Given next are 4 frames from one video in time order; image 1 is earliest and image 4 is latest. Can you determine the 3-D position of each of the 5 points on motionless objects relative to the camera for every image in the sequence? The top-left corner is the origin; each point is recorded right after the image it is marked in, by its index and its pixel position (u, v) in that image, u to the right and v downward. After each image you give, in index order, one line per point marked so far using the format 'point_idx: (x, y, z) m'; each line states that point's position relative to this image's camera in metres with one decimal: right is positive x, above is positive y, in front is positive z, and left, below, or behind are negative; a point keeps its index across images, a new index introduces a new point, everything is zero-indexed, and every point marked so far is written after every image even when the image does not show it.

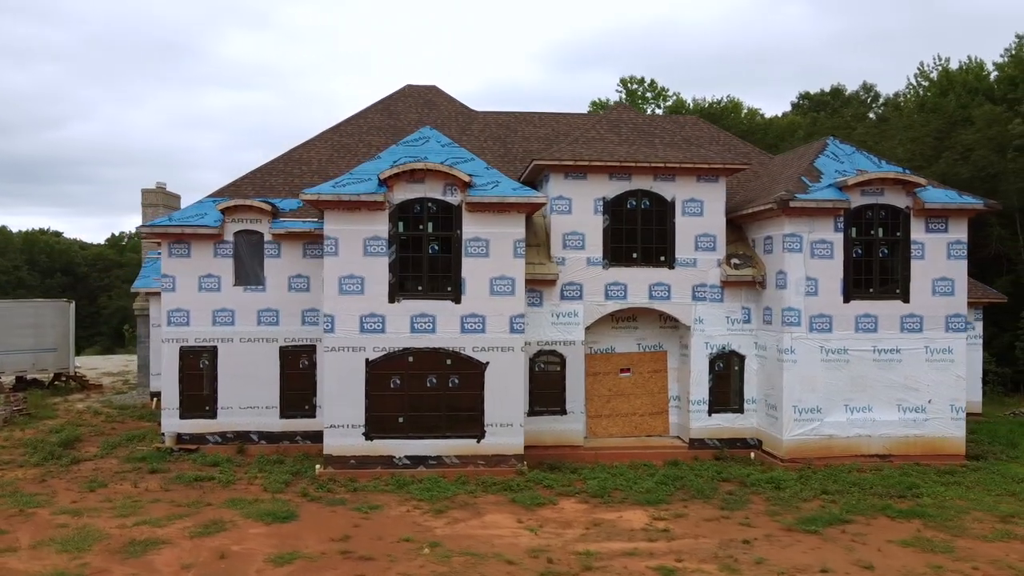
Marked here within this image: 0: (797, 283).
0: (+6.0, +0.1, +16.1) m
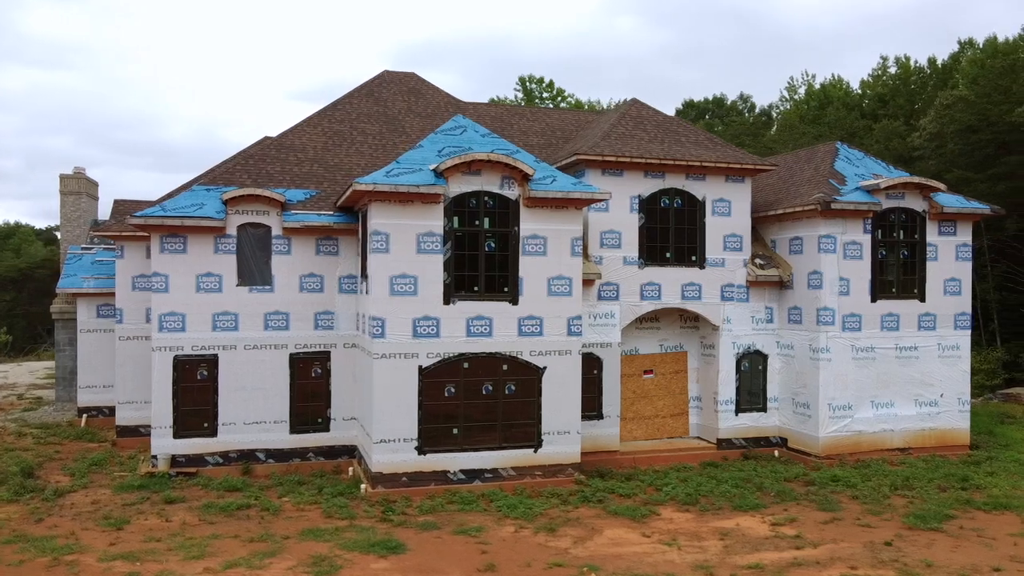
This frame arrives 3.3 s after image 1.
0: (+6.9, +0.1, +16.4) m
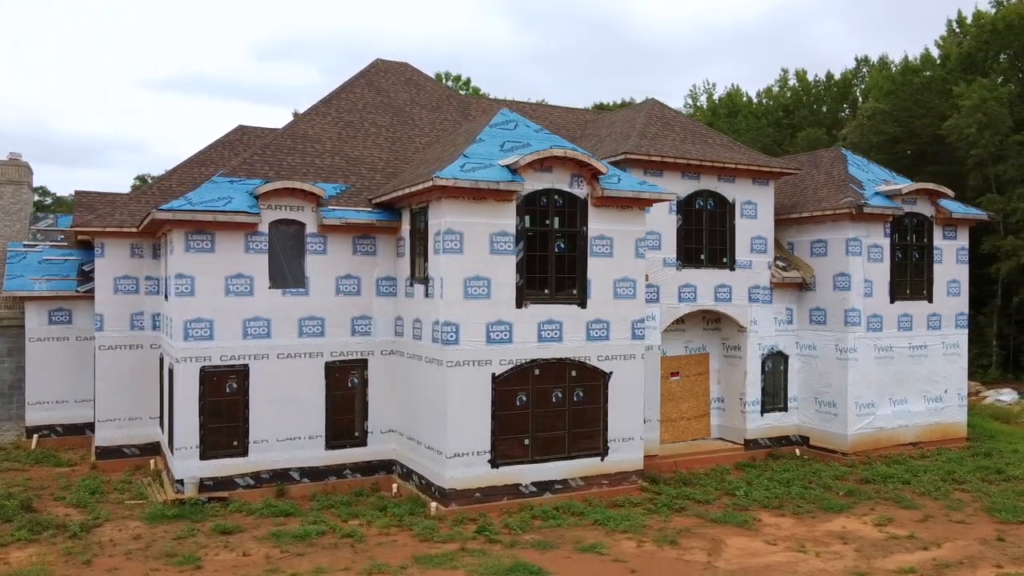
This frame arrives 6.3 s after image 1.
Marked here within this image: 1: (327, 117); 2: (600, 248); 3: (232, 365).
0: (+7.7, +0.1, +16.9) m
1: (-4.2, +3.8, +17.3) m
2: (+1.6, +0.7, +13.9) m
3: (-5.0, -1.4, +13.7) m
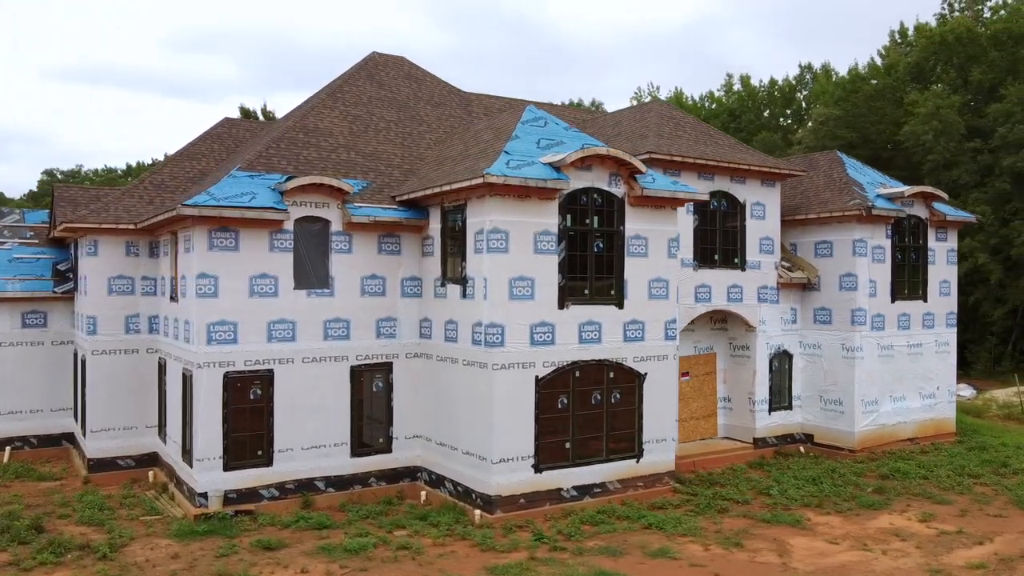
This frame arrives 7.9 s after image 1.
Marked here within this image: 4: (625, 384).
0: (+8.0, +0.1, +17.4) m
1: (-3.8, +3.8, +16.6) m
2: (+2.2, +0.7, +13.7) m
3: (-4.3, -1.4, +13.0) m
4: (+2.0, -1.7, +13.7) m
